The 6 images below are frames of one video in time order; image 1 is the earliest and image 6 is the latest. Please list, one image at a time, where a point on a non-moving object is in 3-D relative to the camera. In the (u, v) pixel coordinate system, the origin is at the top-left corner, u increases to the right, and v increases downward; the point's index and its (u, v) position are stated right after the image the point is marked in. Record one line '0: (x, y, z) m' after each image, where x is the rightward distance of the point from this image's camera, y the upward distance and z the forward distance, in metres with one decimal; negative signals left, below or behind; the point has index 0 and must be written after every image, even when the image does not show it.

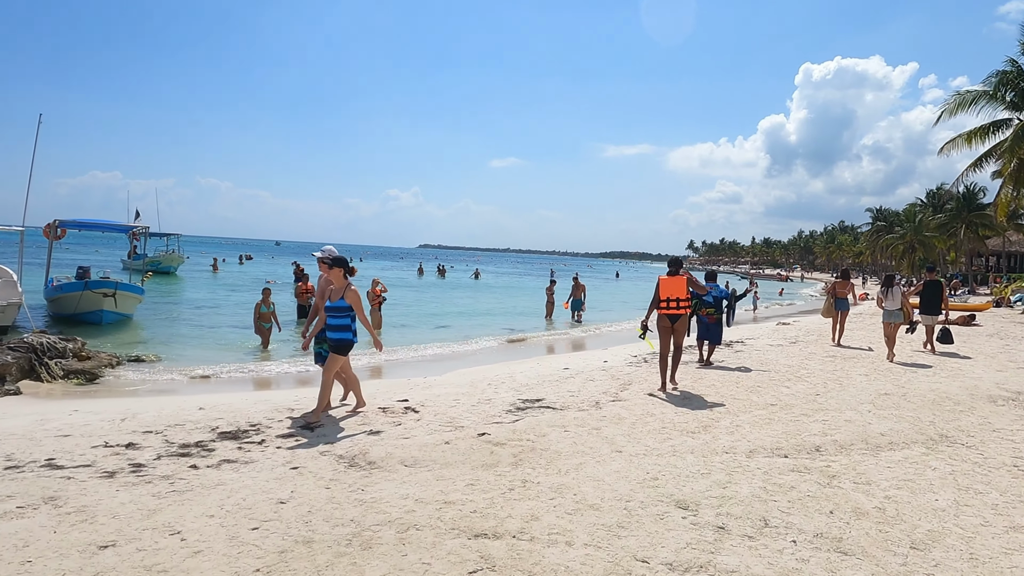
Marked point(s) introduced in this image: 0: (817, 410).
0: (+3.2, -1.3, +7.1) m
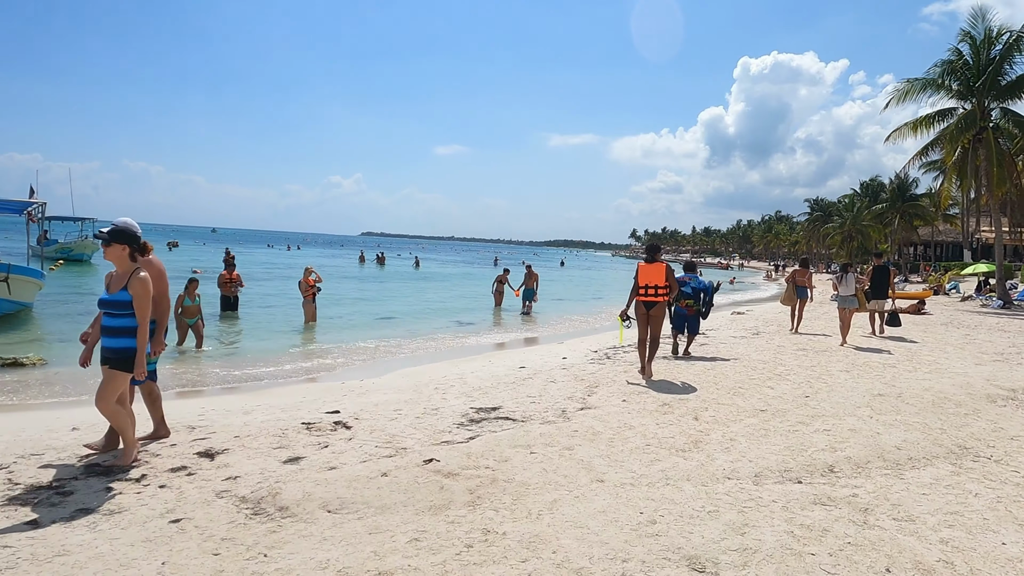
0: (+2.8, -1.2, +6.2) m
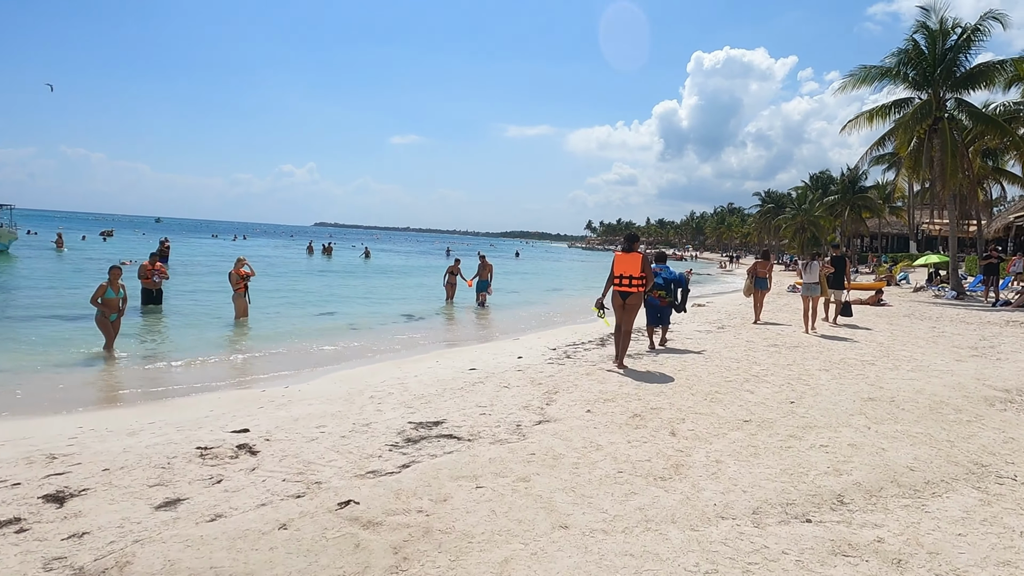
0: (+2.3, -1.1, +5.4) m
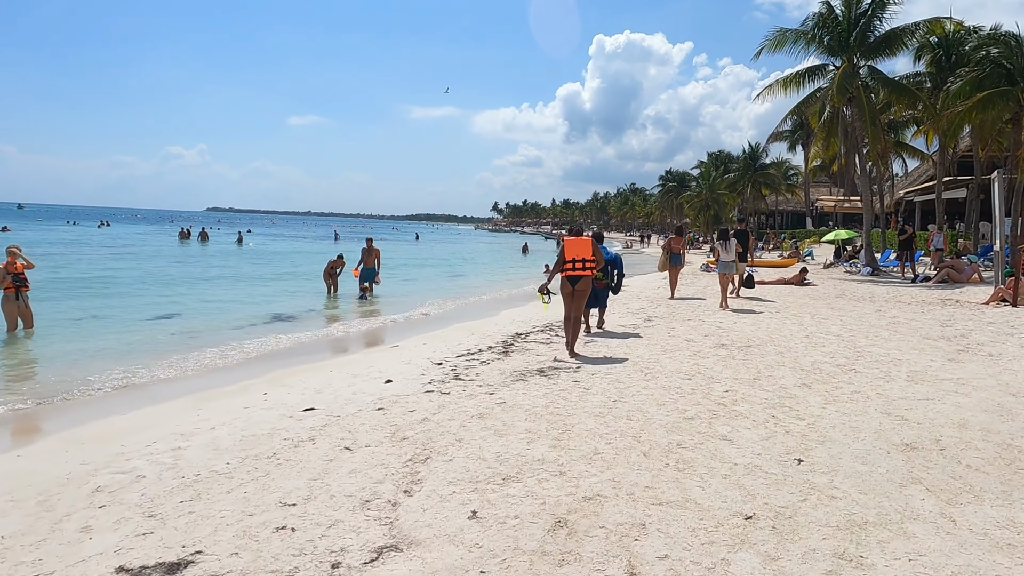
0: (+1.6, -1.1, +3.0) m
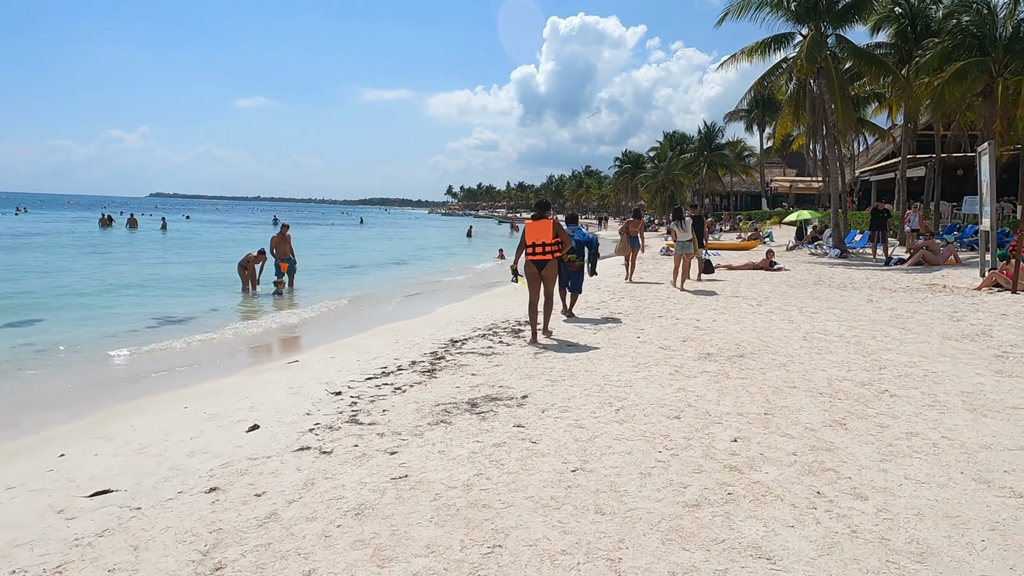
0: (+1.2, -1.2, +1.2) m
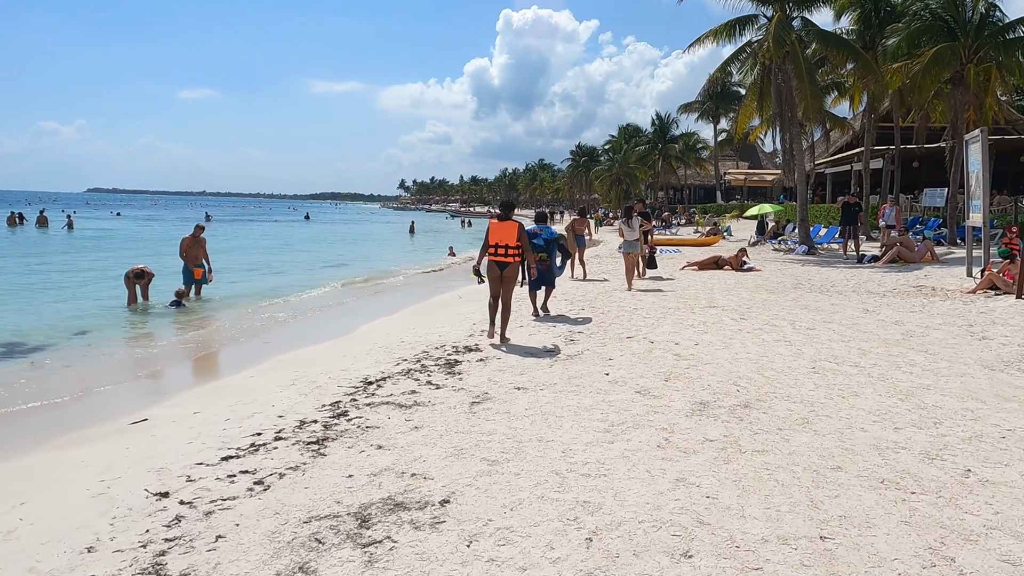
0: (+1.1, -1.5, -0.5) m
